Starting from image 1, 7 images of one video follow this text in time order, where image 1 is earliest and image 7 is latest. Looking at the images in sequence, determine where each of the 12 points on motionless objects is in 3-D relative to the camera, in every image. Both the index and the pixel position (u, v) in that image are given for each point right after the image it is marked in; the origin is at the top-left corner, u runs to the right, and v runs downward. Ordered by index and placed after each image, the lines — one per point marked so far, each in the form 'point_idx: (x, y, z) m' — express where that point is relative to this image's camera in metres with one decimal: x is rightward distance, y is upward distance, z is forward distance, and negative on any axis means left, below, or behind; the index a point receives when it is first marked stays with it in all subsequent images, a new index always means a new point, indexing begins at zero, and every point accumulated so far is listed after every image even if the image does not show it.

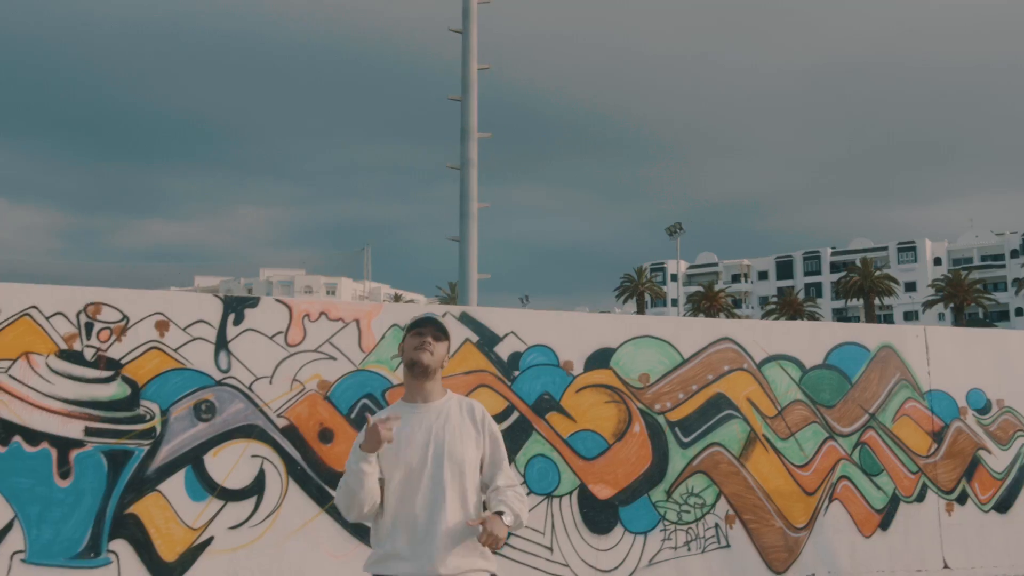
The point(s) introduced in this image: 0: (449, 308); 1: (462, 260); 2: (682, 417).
0: (-0.5, -0.1, +7.5) m
1: (-0.4, +0.3, +8.8) m
2: (+1.3, -1.0, +8.0) m
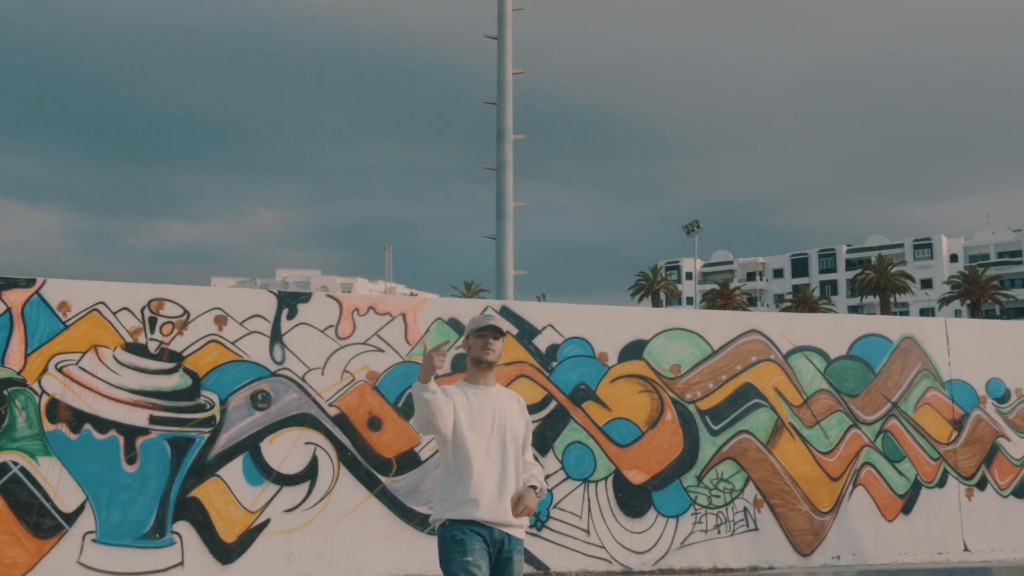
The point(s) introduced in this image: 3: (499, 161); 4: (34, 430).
0: (-0.2, -0.1, +7.9) m
1: (-0.1, +0.3, +9.2) m
2: (+1.6, -0.9, +8.3) m
3: (-0.1, +1.1, +9.3) m
4: (-3.1, -0.9, +6.8) m
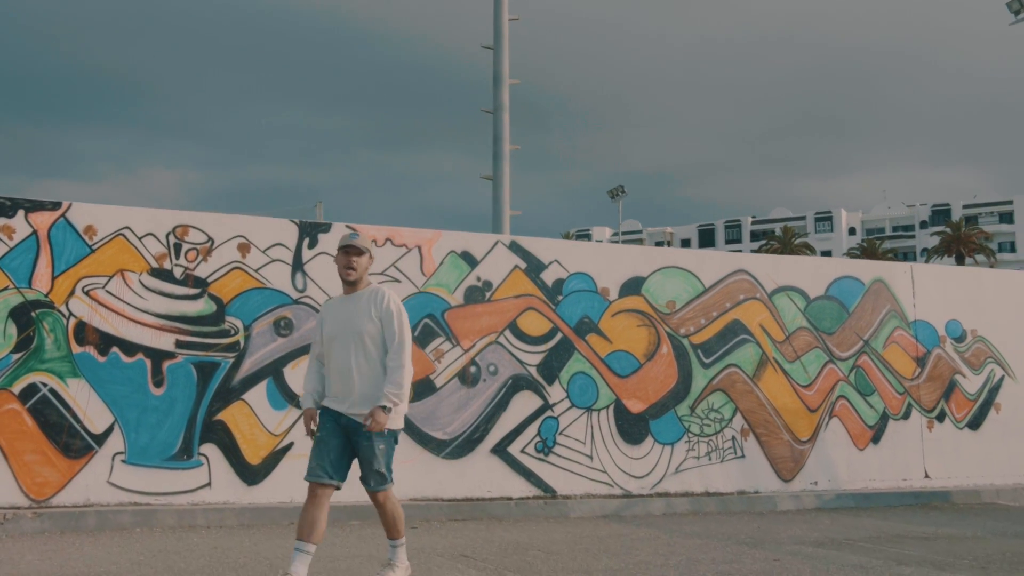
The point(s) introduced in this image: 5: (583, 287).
0: (-0.1, +0.4, +8.1) m
1: (-0.1, +0.8, +9.4) m
2: (+1.6, -0.4, +8.8) m
3: (-0.1, +1.7, +9.5) m
4: (-2.9, -0.4, +6.8) m
5: (+0.6, 0.0, +8.4) m
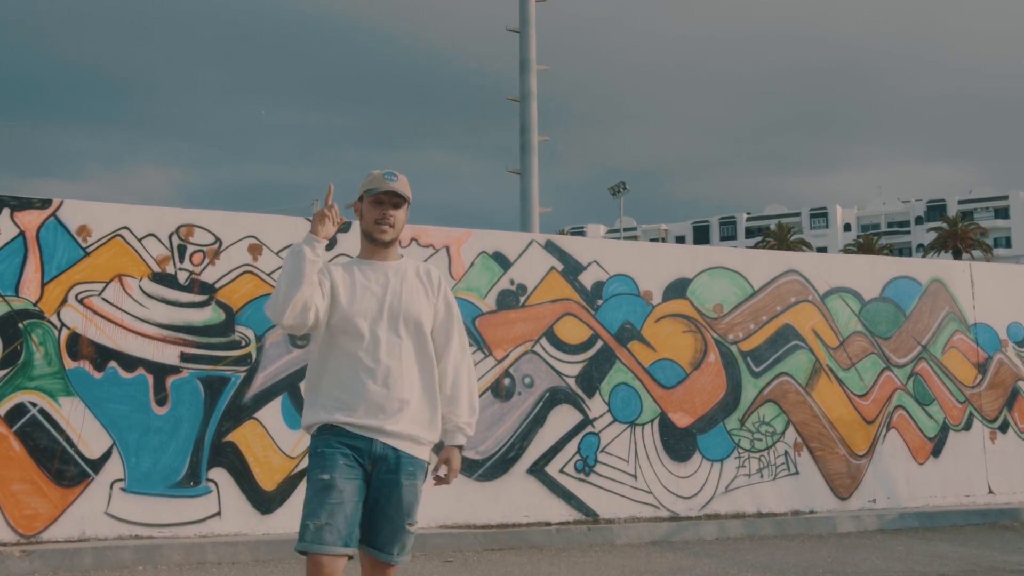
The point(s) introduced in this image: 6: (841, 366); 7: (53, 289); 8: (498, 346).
0: (+0.2, +0.4, +7.4) m
1: (+0.1, +0.8, +8.7) m
2: (+1.9, -0.5, +8.1) m
3: (+0.1, +1.7, +8.8) m
4: (-2.7, -0.5, +6.1) m
5: (+0.8, 0.0, +7.7) m
6: (+2.6, -0.6, +8.4) m
7: (-2.7, 0.0, +6.1) m
8: (-0.1, -0.4, +7.2) m
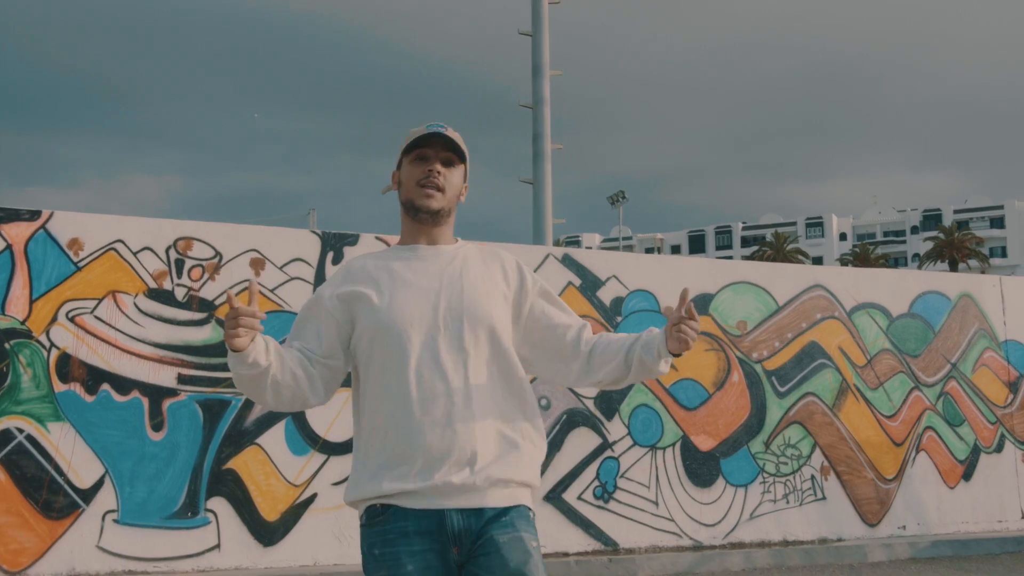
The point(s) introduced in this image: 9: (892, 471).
0: (+0.3, +0.3, +7.0) m
1: (+0.2, +0.7, +8.3) m
2: (+2.0, -0.6, +7.7) m
3: (+0.2, +1.5, +8.4) m
4: (-2.6, -0.6, +5.7) m
5: (+0.9, -0.1, +7.3) m
6: (+2.7, -0.8, +8.0) m
7: (-2.6, -0.1, +5.7) m
8: (0.0, -0.5, +6.8) m
9: (+2.9, -1.4, +7.9) m
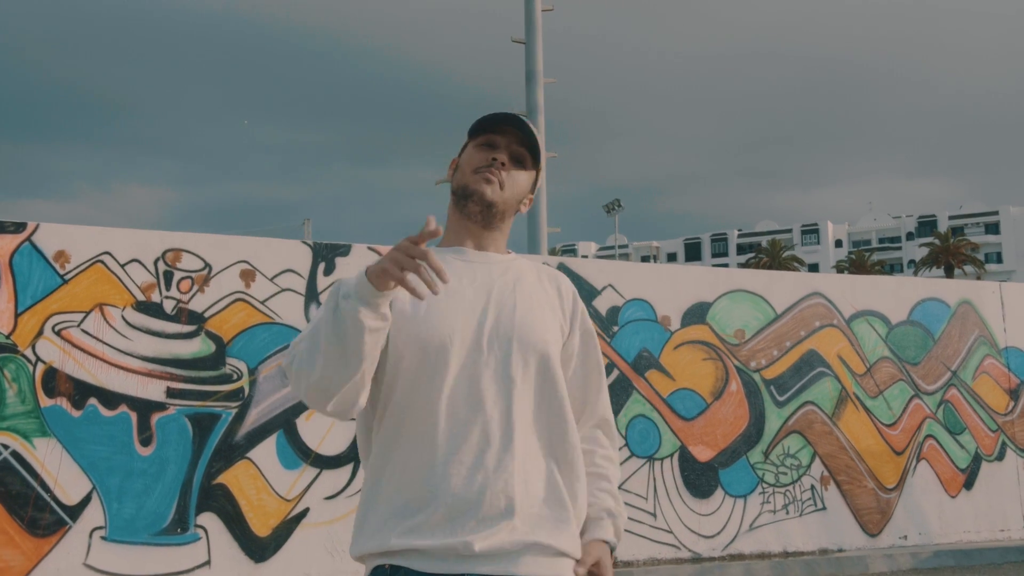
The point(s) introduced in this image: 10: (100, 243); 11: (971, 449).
0: (+0.2, +0.2, +6.9) m
1: (+0.1, +0.6, +8.2) m
2: (+1.9, -0.6, +7.6) m
3: (+0.1, +1.5, +8.4) m
4: (-2.6, -0.6, +5.6) m
5: (+0.9, -0.2, +7.2) m
6: (+2.7, -0.8, +7.9) m
7: (-2.6, -0.2, +5.6) m
8: (0.0, -0.6, +6.7) m
9: (+2.9, -1.4, +7.8) m
10: (-2.3, +0.3, +5.9) m
11: (+3.6, -1.3, +8.2) m
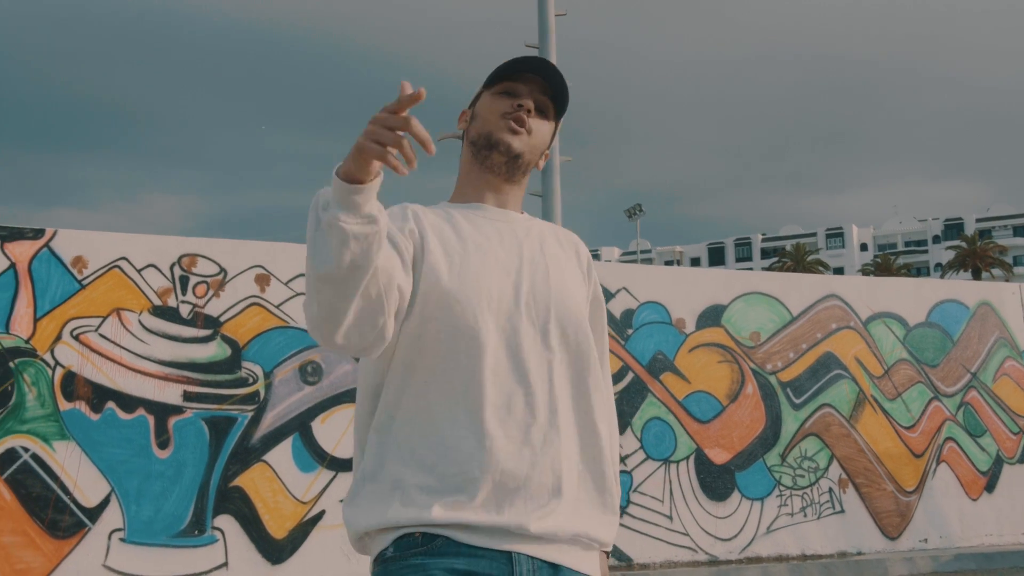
0: (+0.3, +0.2, +7.0) m
1: (+0.3, +0.6, +8.3) m
2: (+2.0, -0.6, +7.6) m
3: (+0.3, +1.4, +8.4) m
4: (-2.5, -0.7, +5.7) m
5: (+1.0, -0.2, +7.2) m
6: (+2.8, -0.8, +7.9) m
7: (-2.6, -0.2, +5.7) m
8: (+0.1, -0.6, +6.7) m
9: (+3.0, -1.5, +7.8) m
10: (-2.2, +0.2, +5.9) m
11: (+3.7, -1.3, +8.1) m
